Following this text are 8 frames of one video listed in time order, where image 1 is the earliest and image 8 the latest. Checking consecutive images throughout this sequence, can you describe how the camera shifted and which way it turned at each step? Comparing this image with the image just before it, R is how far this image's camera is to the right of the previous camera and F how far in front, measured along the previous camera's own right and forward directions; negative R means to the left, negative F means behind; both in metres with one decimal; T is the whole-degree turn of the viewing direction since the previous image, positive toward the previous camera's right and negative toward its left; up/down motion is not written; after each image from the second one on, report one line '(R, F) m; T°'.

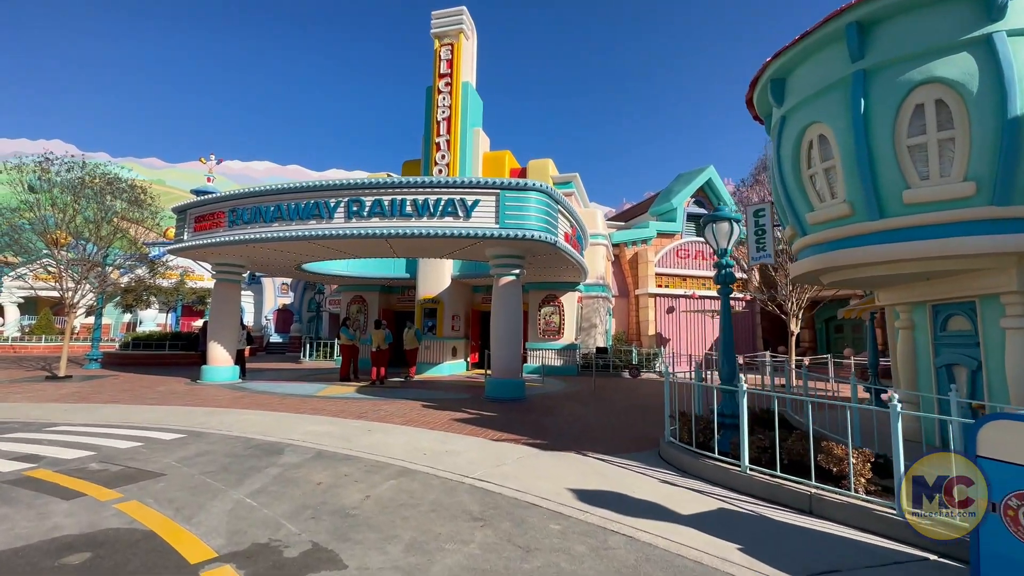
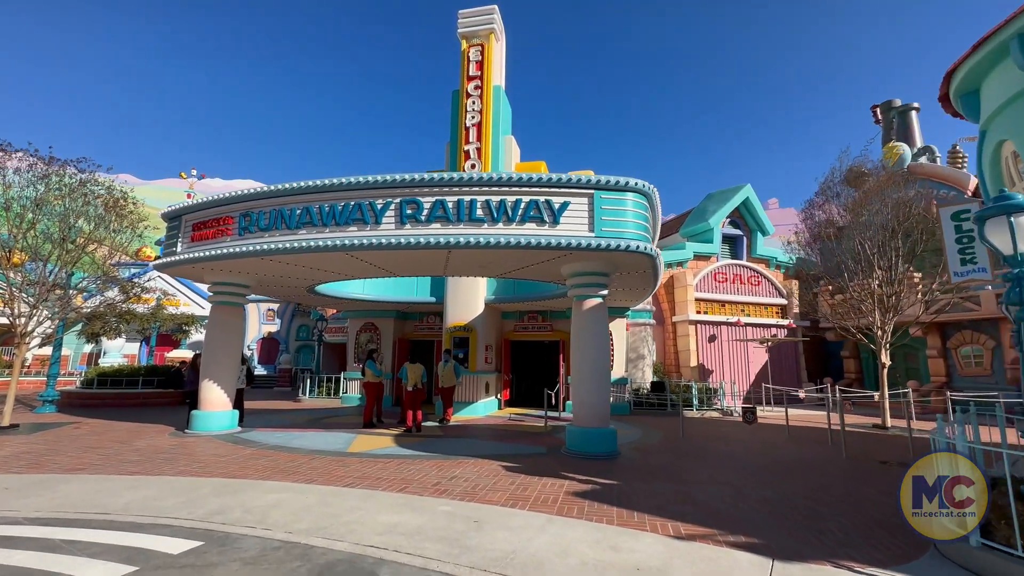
(-2.0, +2.1) m; +3°
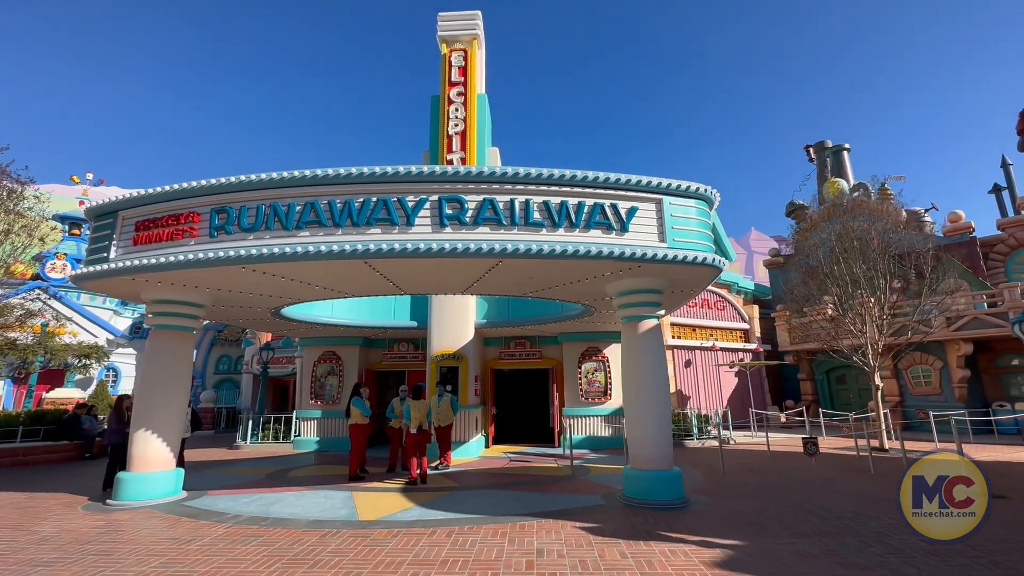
(-2.0, +1.5) m; +10°
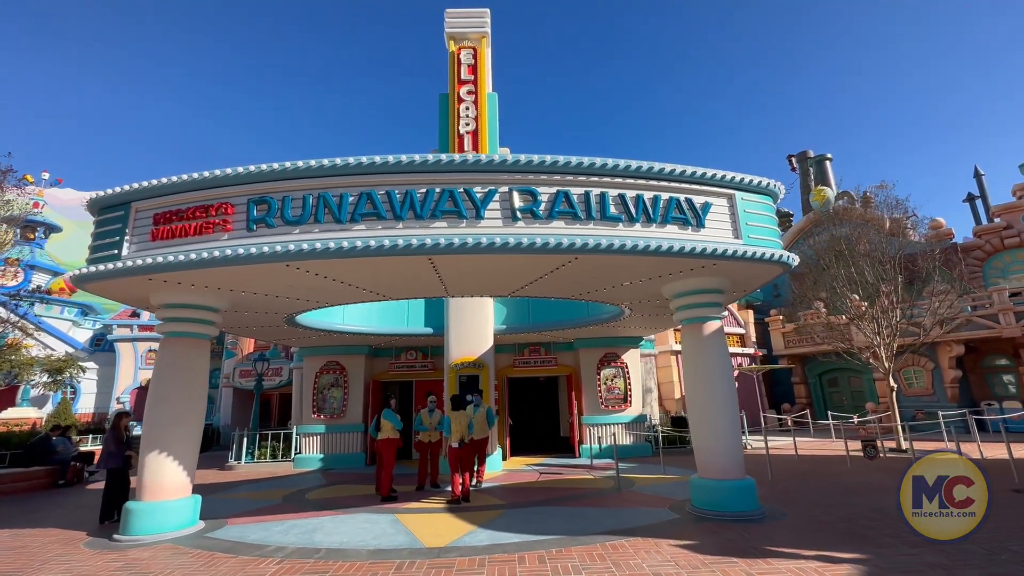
(-1.4, +0.6) m; +4°
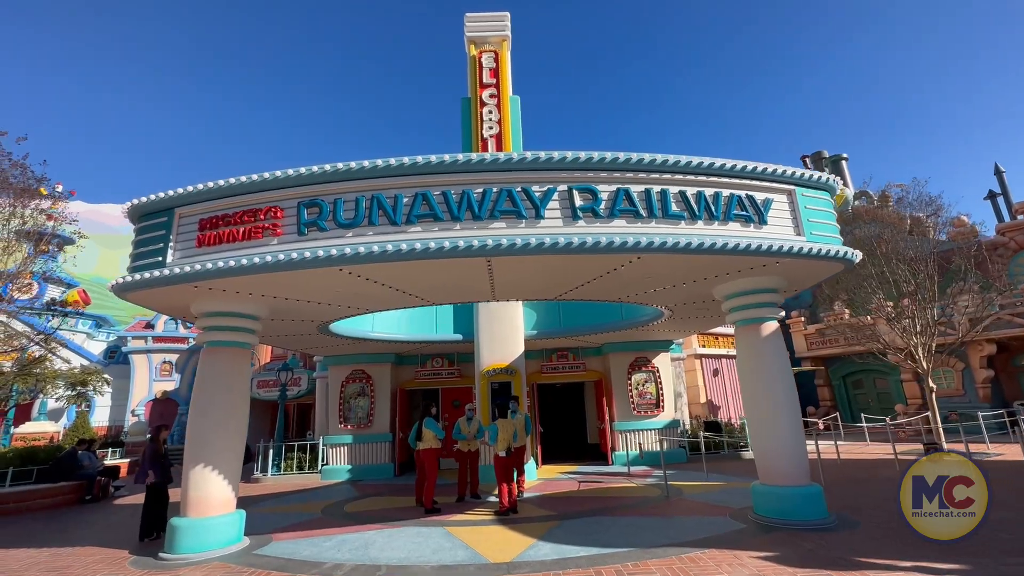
(-0.7, +0.2) m; 0°
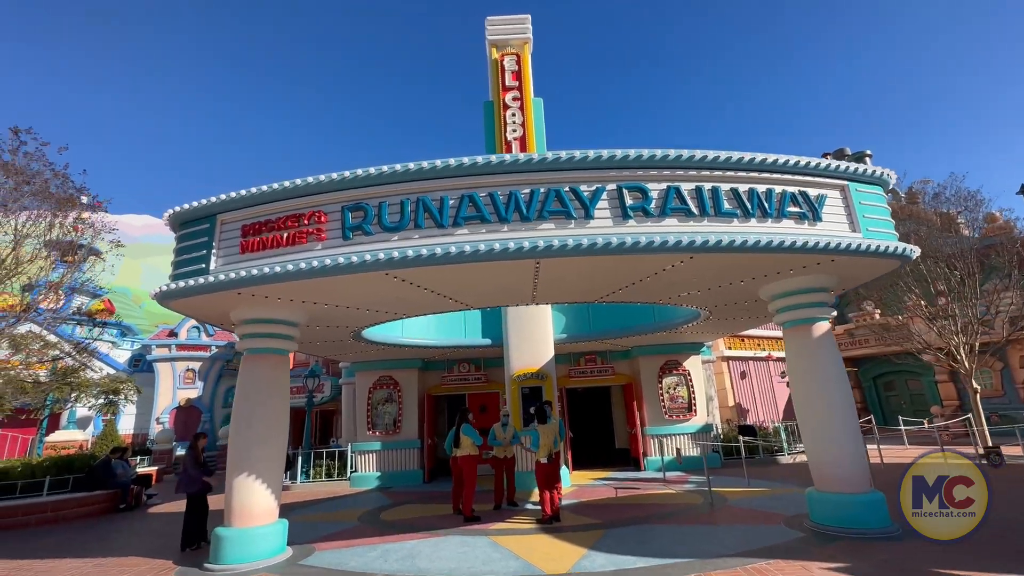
(-0.5, +0.1) m; -1°
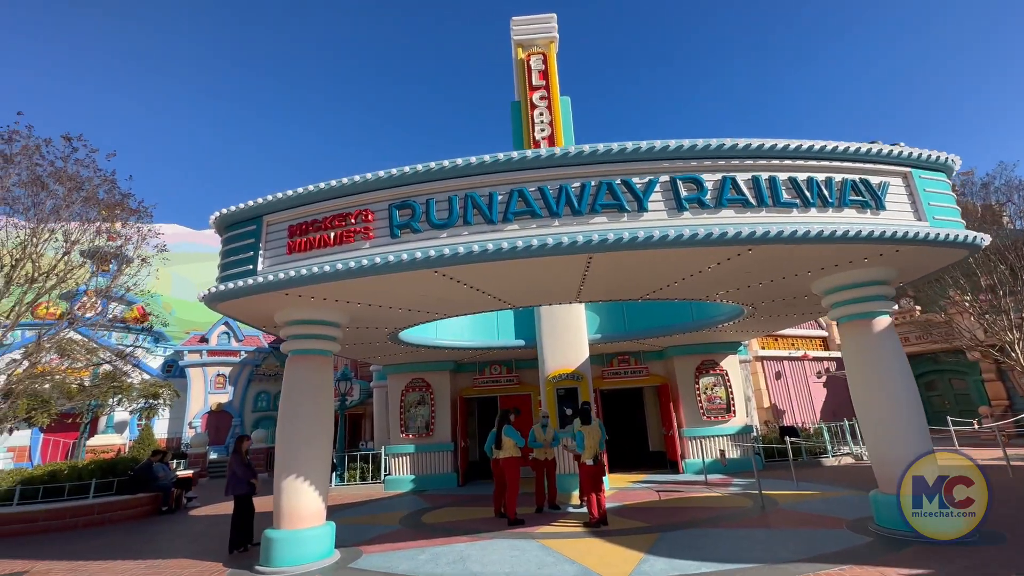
(-0.4, +0.1) m; -2°
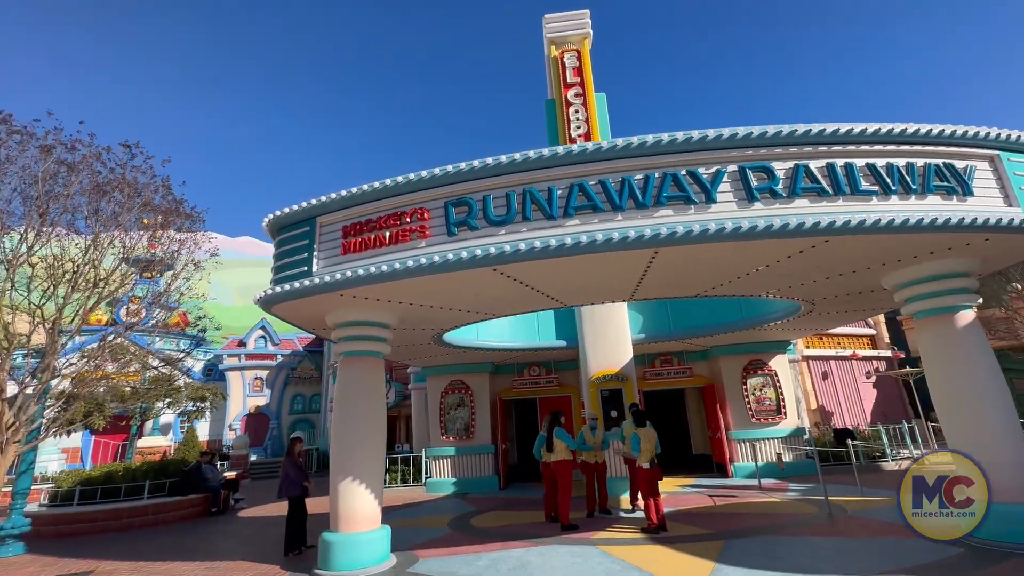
(-0.4, +0.2) m; -3°
